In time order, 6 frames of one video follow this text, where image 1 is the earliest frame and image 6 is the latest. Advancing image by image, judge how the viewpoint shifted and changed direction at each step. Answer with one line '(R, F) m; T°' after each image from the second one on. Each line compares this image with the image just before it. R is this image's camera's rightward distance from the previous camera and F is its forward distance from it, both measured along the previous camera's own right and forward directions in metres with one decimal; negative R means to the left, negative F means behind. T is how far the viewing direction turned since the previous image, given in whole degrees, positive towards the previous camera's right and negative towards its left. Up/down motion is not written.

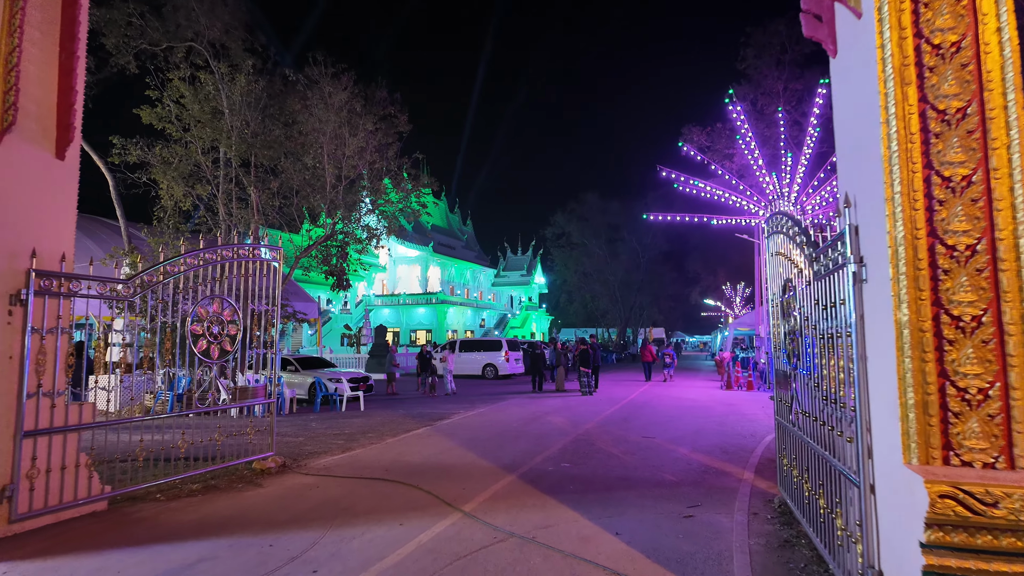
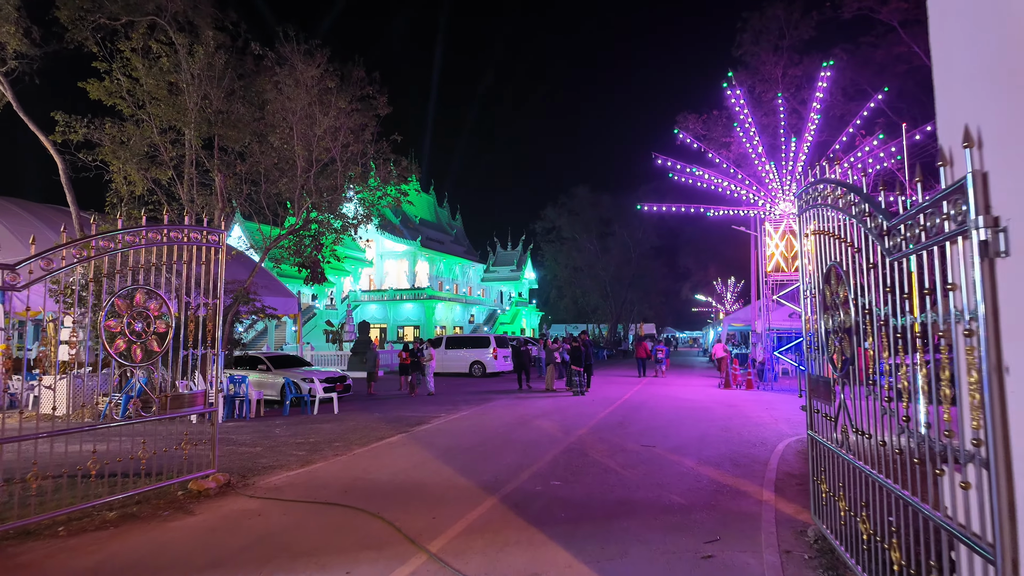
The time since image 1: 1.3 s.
(+0.1, +1.1) m; +1°
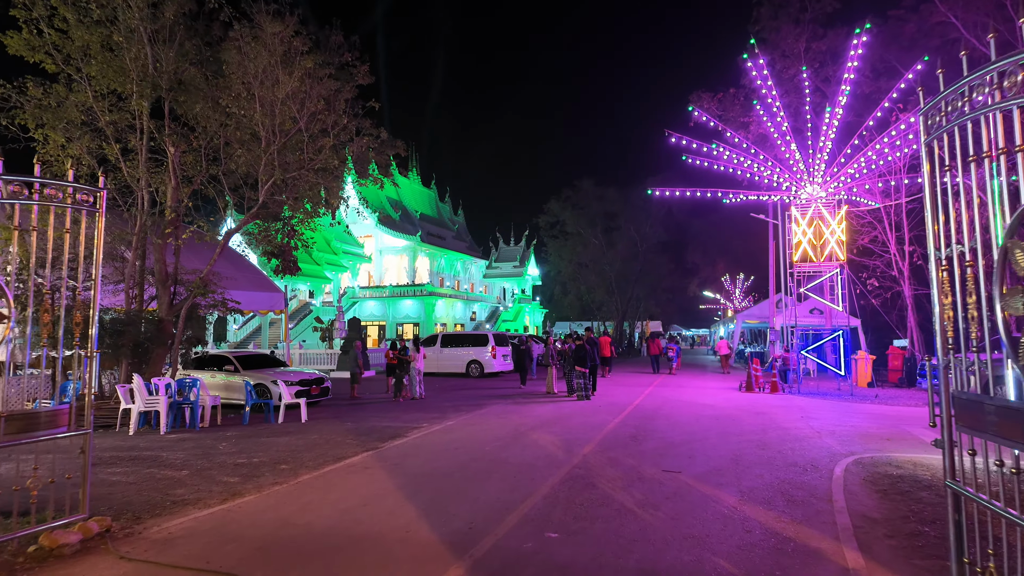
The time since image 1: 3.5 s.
(+0.2, +1.8) m; 0°
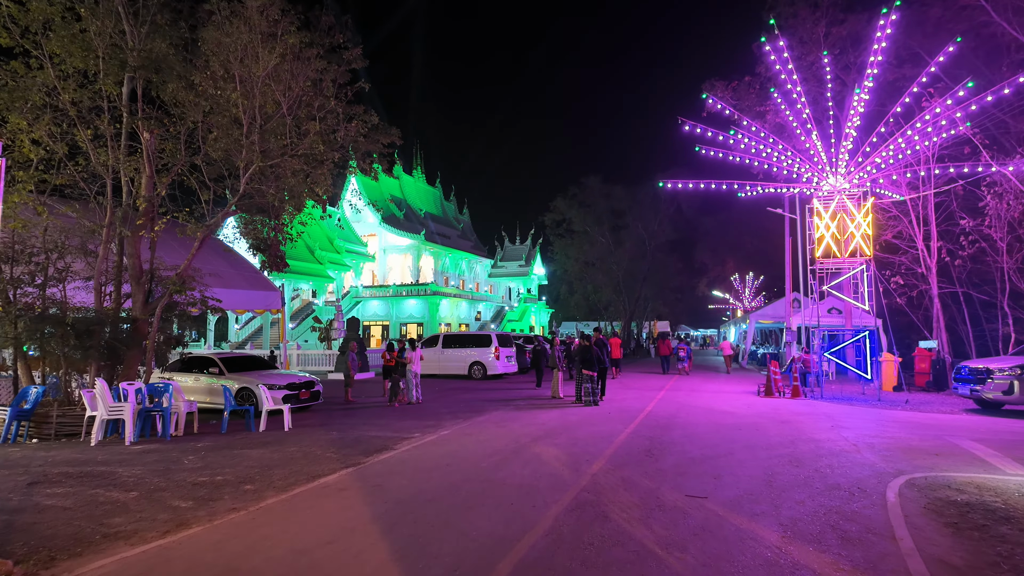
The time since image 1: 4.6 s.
(+0.1, +1.0) m; -1°
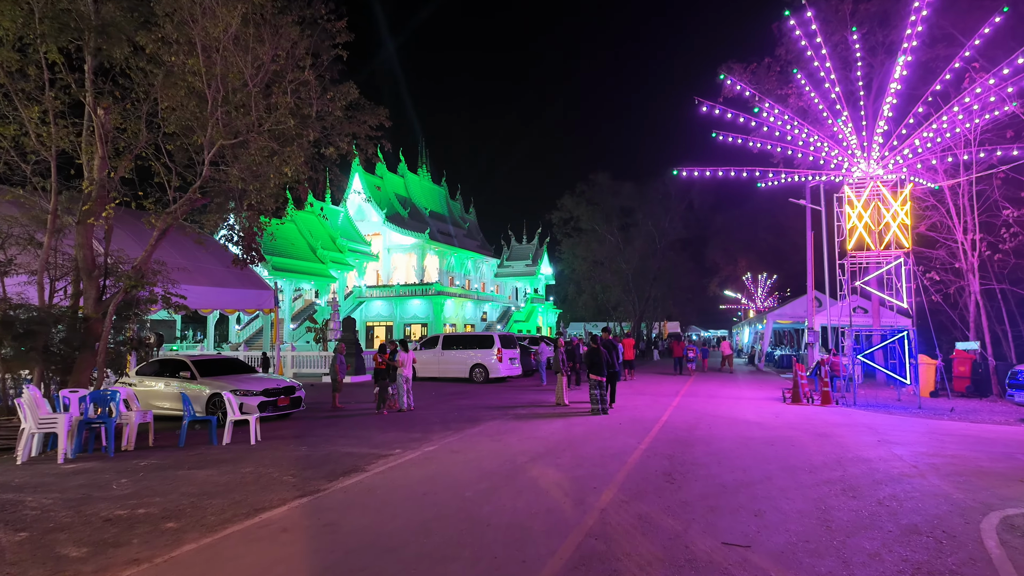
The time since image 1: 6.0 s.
(+0.2, +1.4) m; -1°
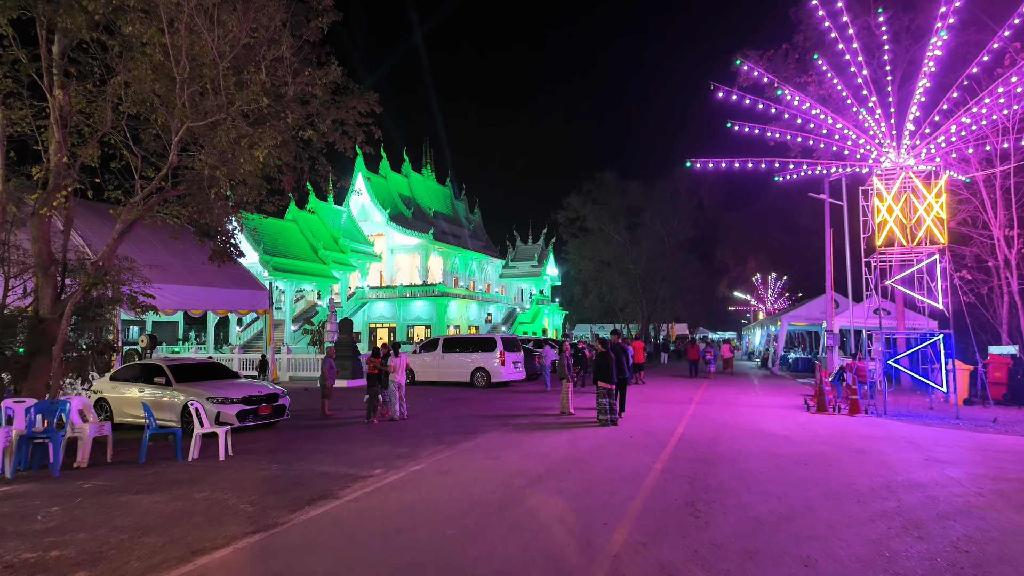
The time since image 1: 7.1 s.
(+0.1, +1.0) m; -1°
